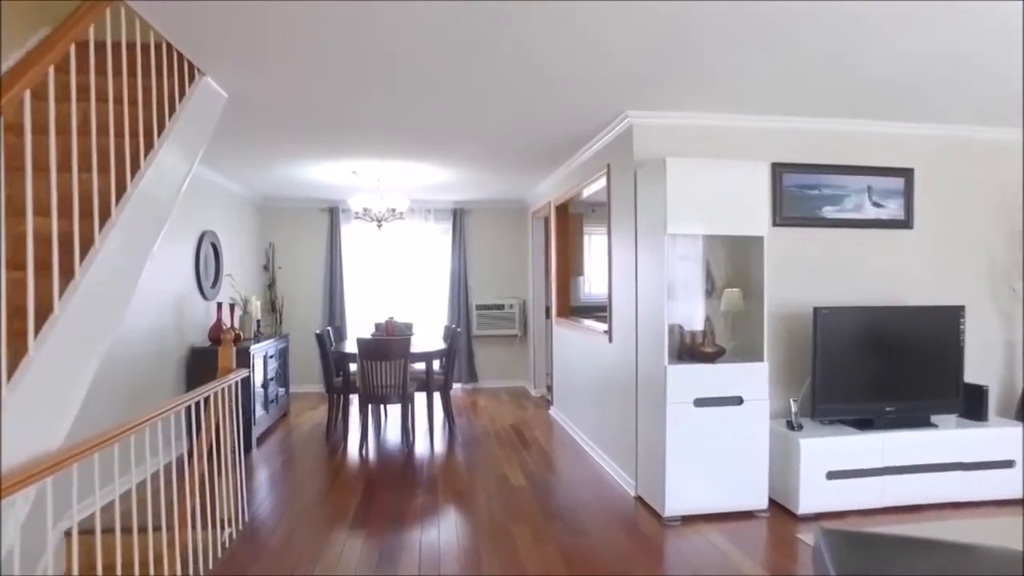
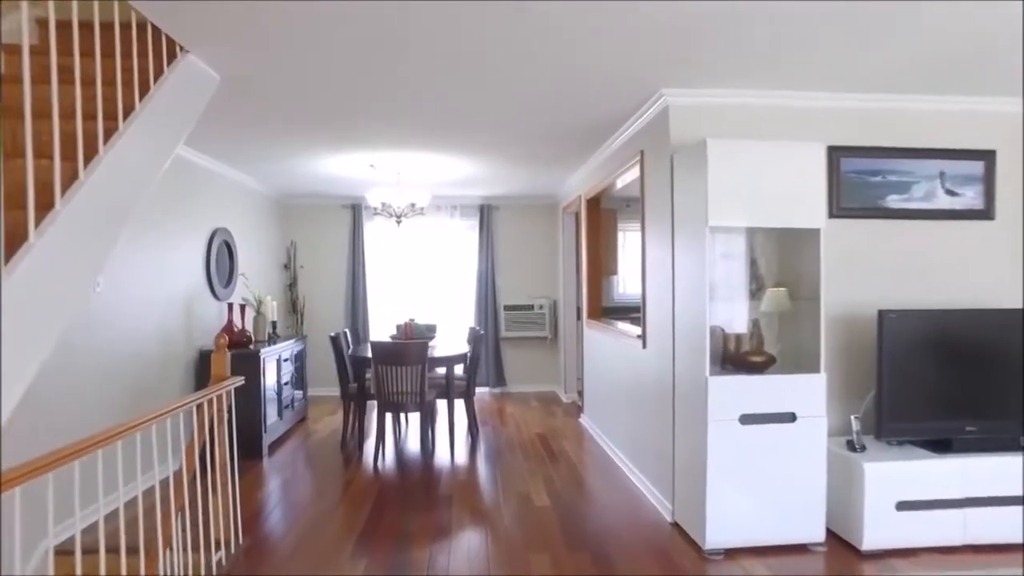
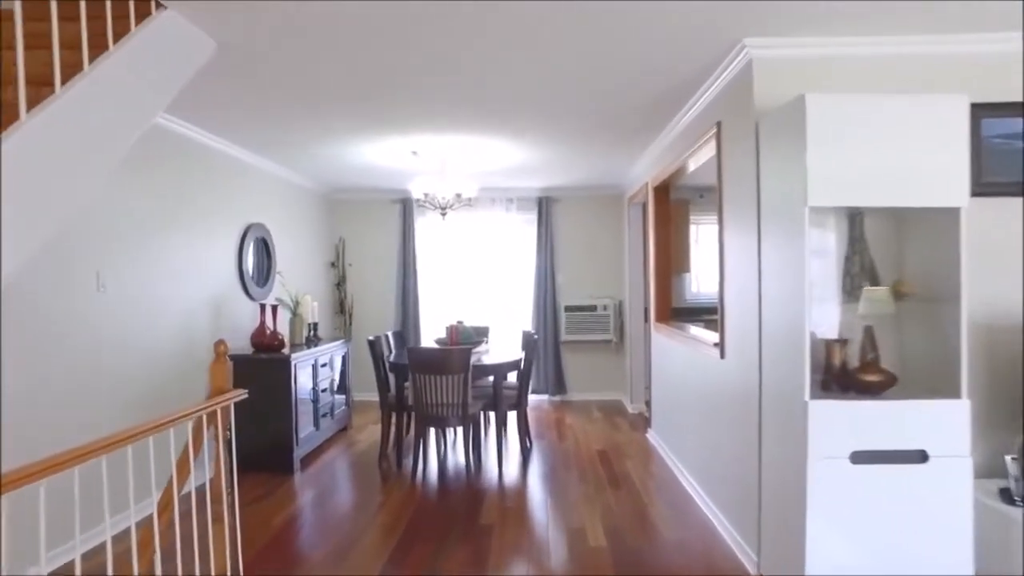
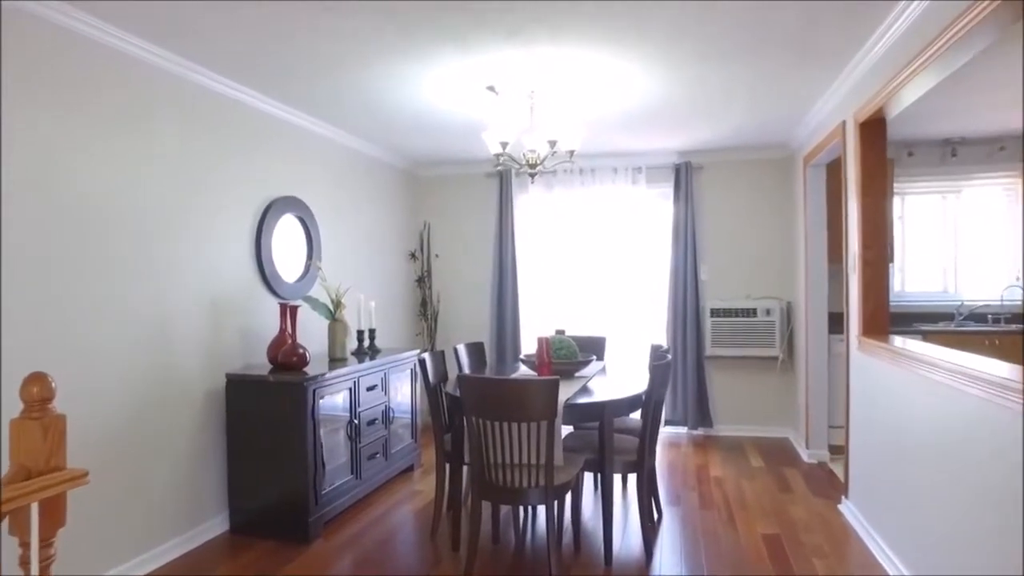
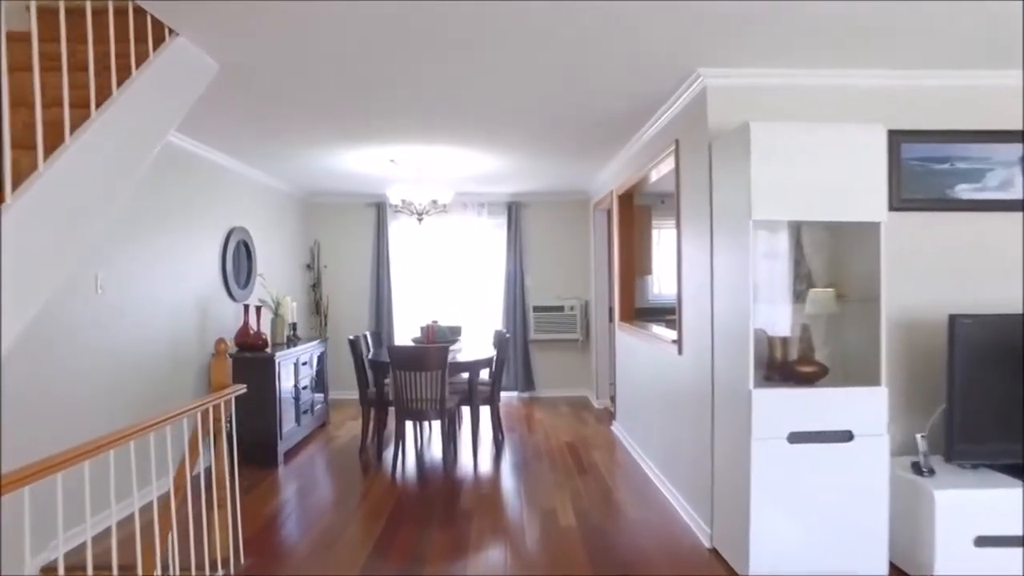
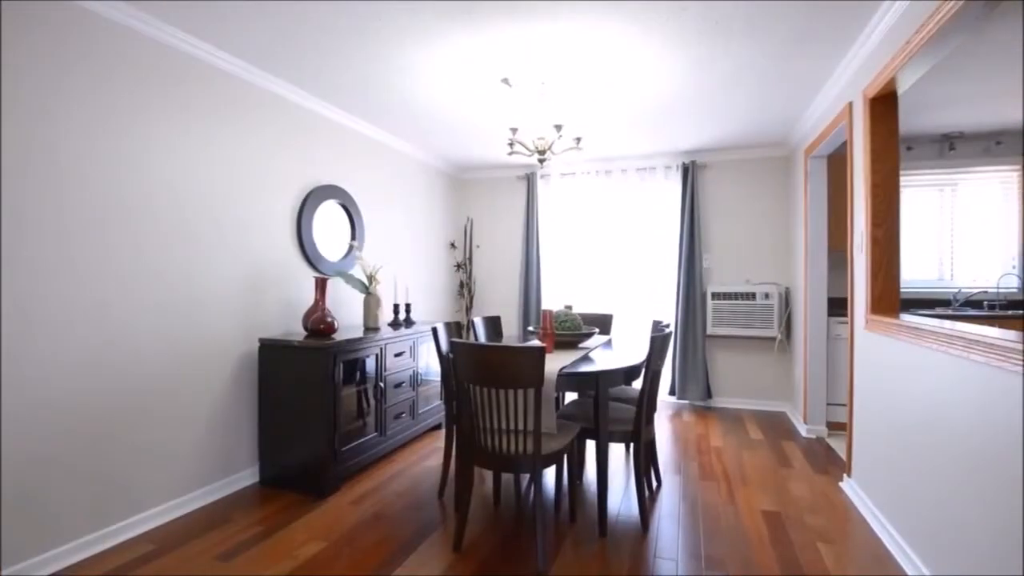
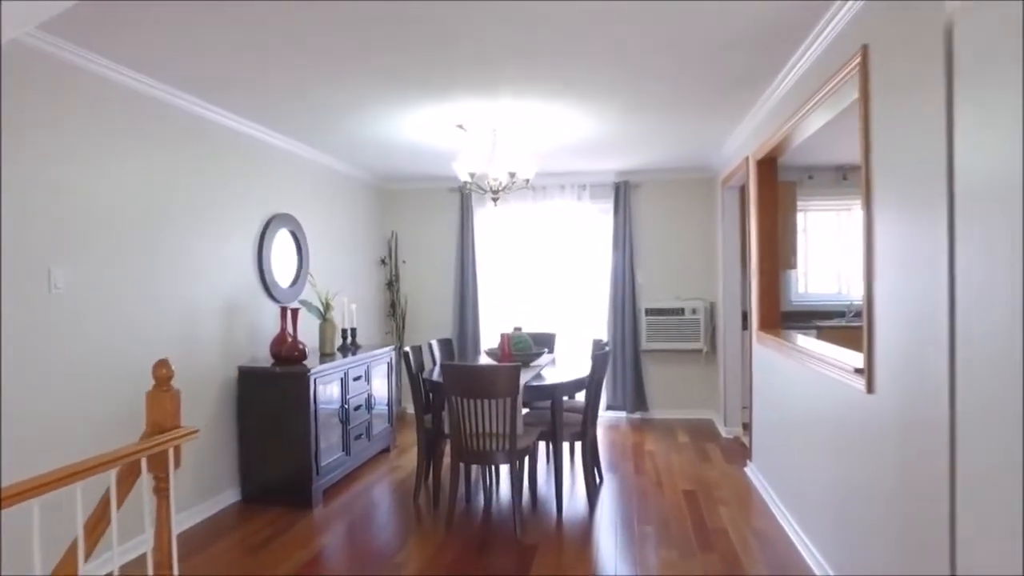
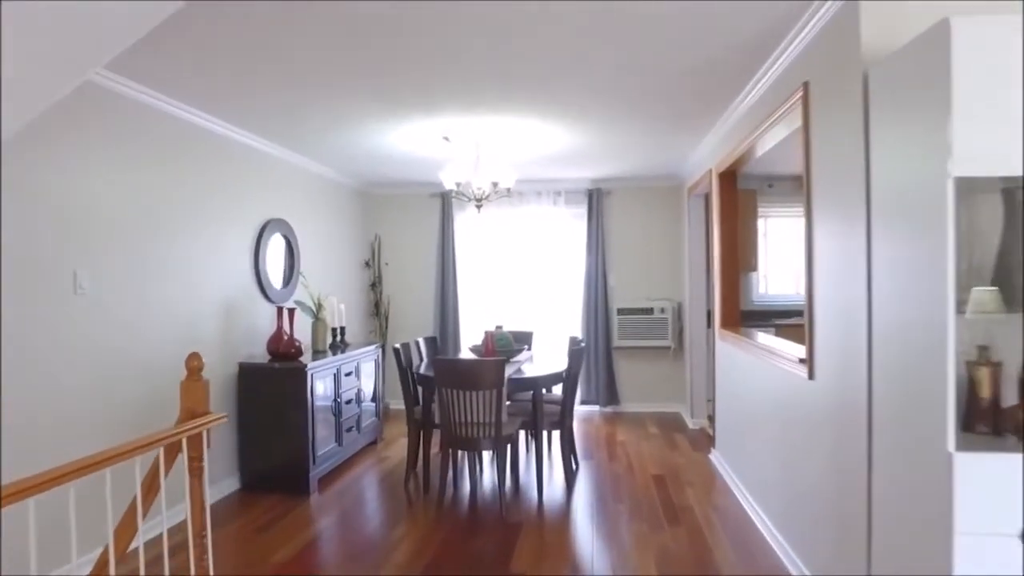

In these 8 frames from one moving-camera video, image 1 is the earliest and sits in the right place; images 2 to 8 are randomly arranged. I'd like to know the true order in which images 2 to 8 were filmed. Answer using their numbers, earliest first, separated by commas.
2, 5, 3, 8, 7, 4, 6
